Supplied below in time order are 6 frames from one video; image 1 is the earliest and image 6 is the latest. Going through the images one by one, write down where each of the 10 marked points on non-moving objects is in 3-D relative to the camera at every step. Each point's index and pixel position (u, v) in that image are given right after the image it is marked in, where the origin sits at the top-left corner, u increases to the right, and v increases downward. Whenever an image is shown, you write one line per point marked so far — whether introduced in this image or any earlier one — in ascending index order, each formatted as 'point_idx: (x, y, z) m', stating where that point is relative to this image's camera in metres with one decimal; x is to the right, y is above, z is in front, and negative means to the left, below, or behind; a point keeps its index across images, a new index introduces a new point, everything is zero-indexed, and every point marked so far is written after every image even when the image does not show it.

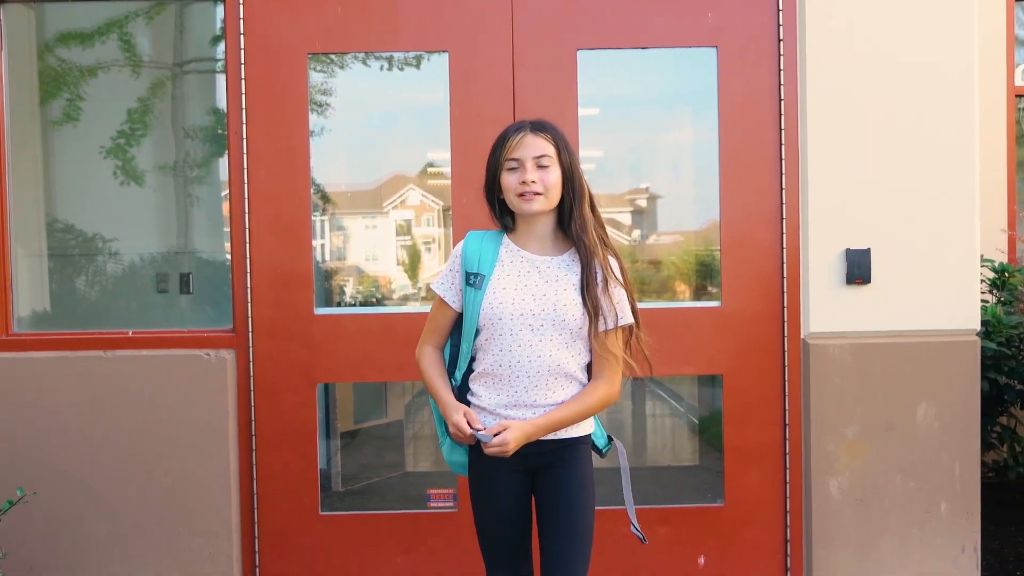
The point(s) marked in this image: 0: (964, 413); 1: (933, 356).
0: (+1.8, -0.5, +3.6) m
1: (+1.7, -0.3, +3.6) m
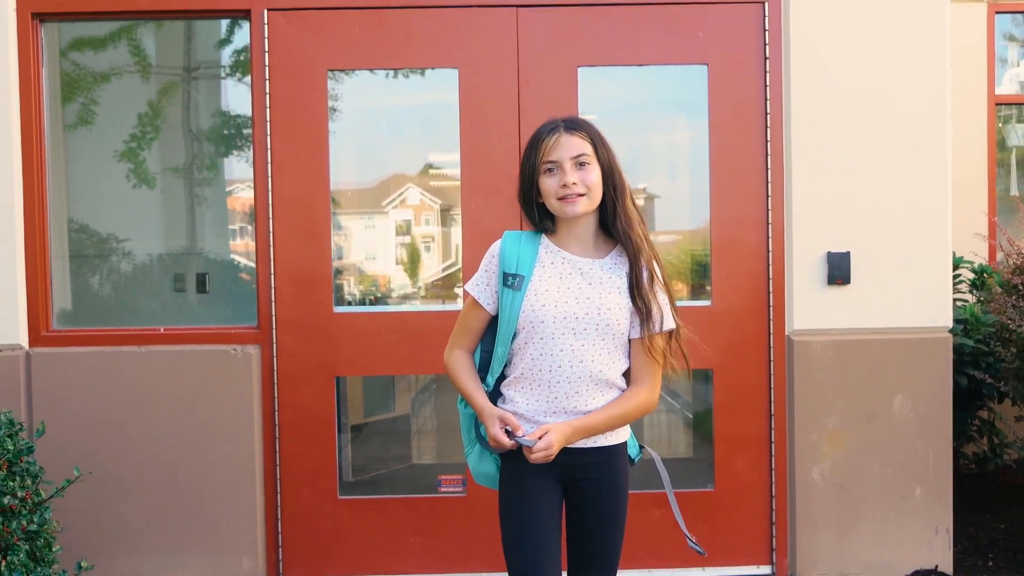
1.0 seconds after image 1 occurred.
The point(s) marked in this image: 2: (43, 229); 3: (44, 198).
0: (+1.8, -0.5, +3.8) m
1: (+1.7, -0.3, +3.8) m
2: (-2.1, +0.3, +3.9) m
3: (-2.1, +0.4, +3.9) m
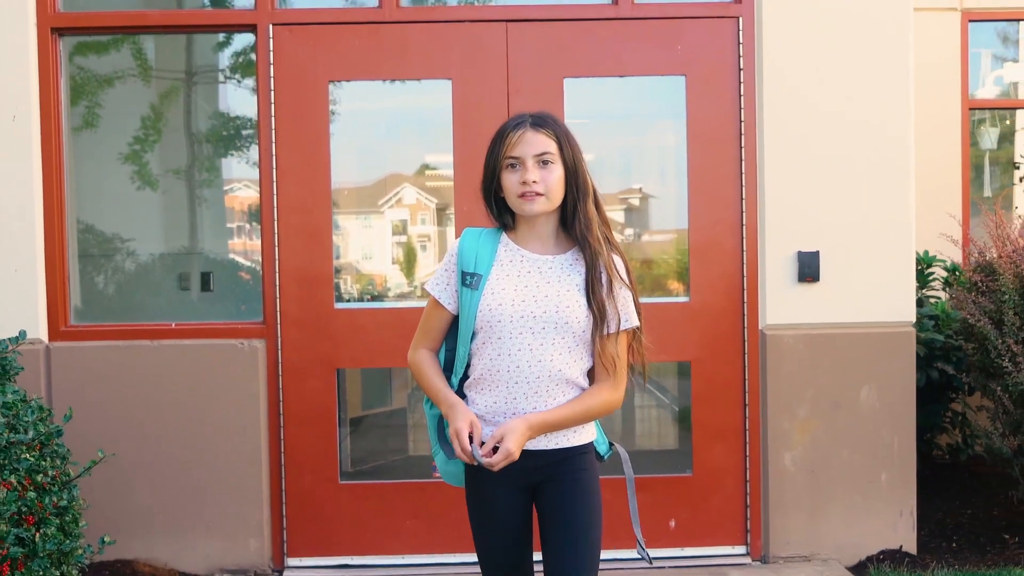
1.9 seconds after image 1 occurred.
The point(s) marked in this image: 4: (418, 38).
0: (+1.8, -0.5, +4.1) m
1: (+1.7, -0.3, +4.1) m
2: (-2.1, +0.3, +4.2) m
3: (-2.1, +0.4, +4.2) m
4: (-0.4, +1.2, +4.1) m
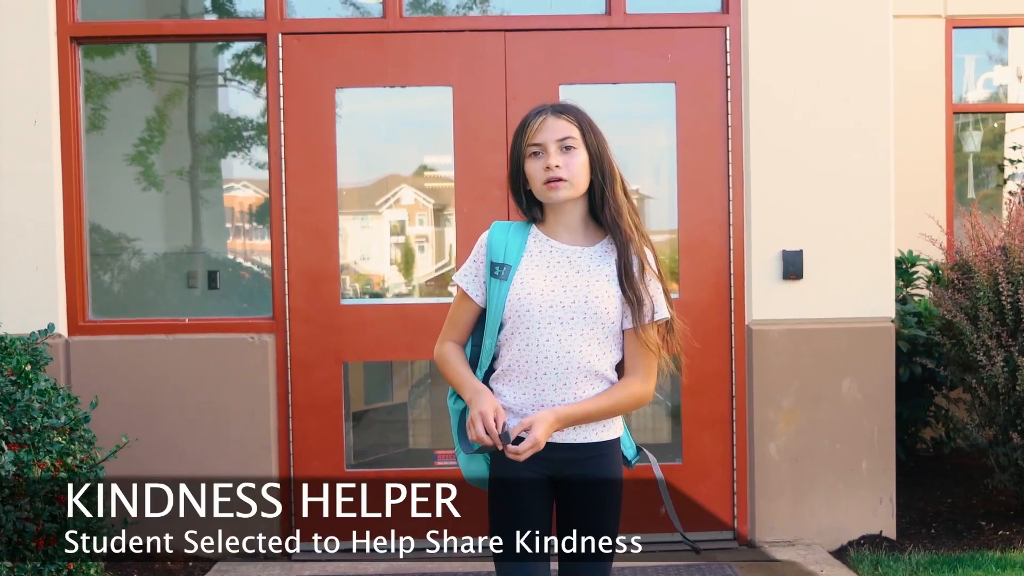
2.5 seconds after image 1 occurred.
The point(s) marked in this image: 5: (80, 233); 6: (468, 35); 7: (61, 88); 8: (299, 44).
0: (+1.8, -0.5, +4.3) m
1: (+1.7, -0.2, +4.3) m
2: (-2.1, +0.3, +4.4) m
3: (-2.1, +0.4, +4.4) m
4: (-0.4, +1.2, +4.3) m
5: (-2.1, +0.3, +4.3) m
6: (-0.2, +1.2, +4.3) m
7: (-2.2, +1.0, +4.3) m
8: (-1.0, +1.2, +4.3) m
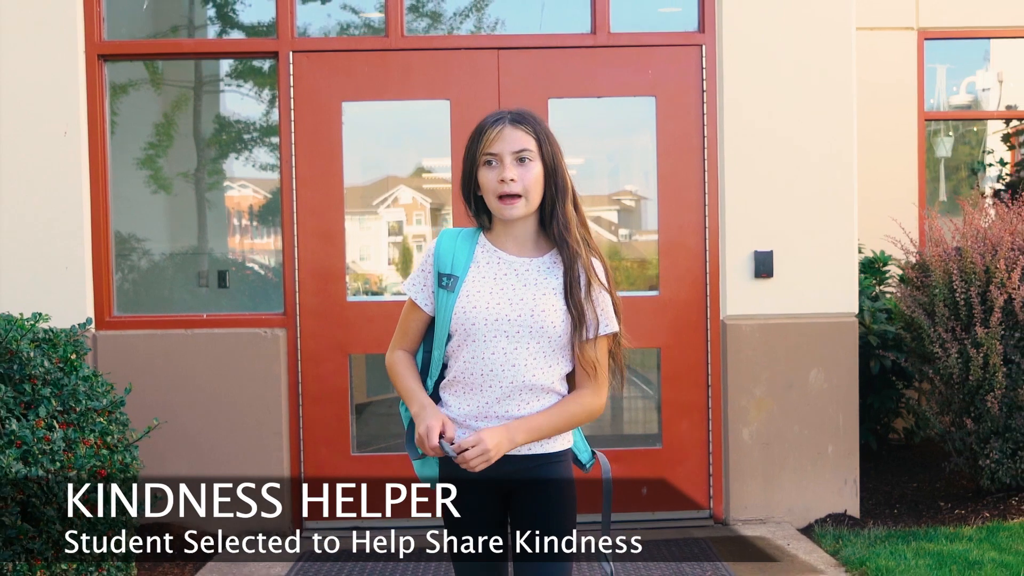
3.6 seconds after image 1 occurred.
0: (+1.8, -0.5, +4.7) m
1: (+1.6, -0.2, +4.6) m
2: (-2.2, +0.3, +4.7) m
3: (-2.2, +0.4, +4.7) m
4: (-0.5, +1.2, +4.7) m
5: (-2.2, +0.3, +4.7) m
6: (-0.3, +1.2, +4.7) m
7: (-2.2, +1.0, +4.7) m
8: (-1.1, +1.2, +4.7) m
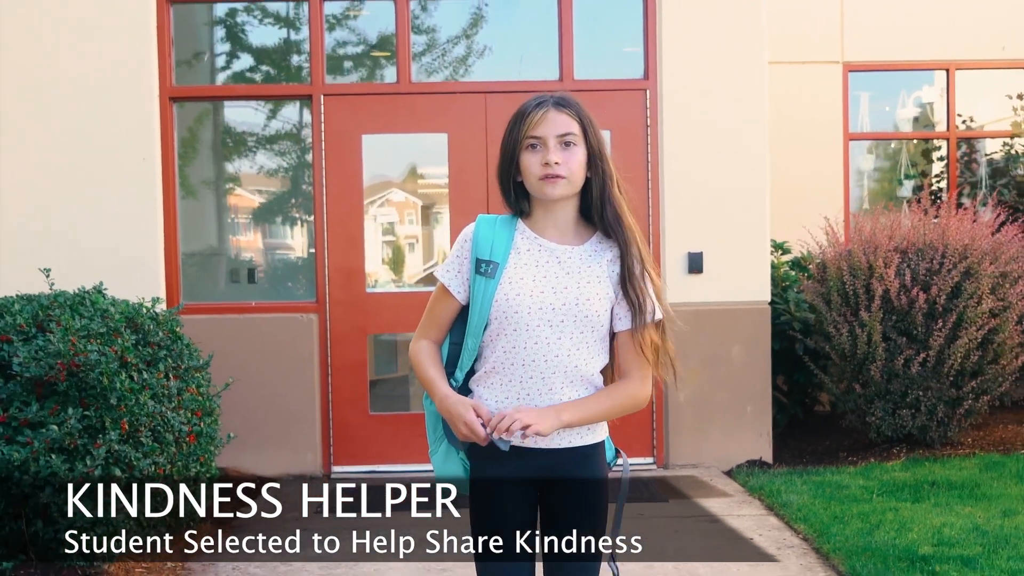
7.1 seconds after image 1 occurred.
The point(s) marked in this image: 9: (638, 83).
0: (+1.7, -0.4, +5.9) m
1: (+1.5, -0.2, +5.9) m
2: (-2.3, +0.3, +5.9) m
3: (-2.3, +0.5, +5.9) m
4: (-0.6, +1.2, +5.9) m
5: (-2.3, +0.3, +5.9) m
6: (-0.4, +1.3, +5.9) m
7: (-2.3, +1.0, +5.9) m
8: (-1.2, +1.2, +5.9) m
9: (+0.8, +1.4, +5.9) m
